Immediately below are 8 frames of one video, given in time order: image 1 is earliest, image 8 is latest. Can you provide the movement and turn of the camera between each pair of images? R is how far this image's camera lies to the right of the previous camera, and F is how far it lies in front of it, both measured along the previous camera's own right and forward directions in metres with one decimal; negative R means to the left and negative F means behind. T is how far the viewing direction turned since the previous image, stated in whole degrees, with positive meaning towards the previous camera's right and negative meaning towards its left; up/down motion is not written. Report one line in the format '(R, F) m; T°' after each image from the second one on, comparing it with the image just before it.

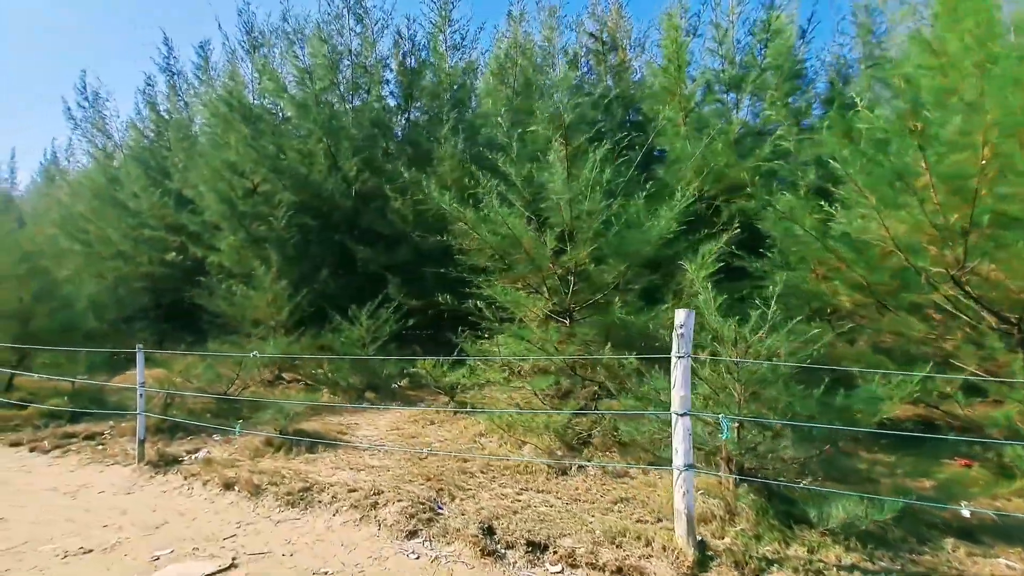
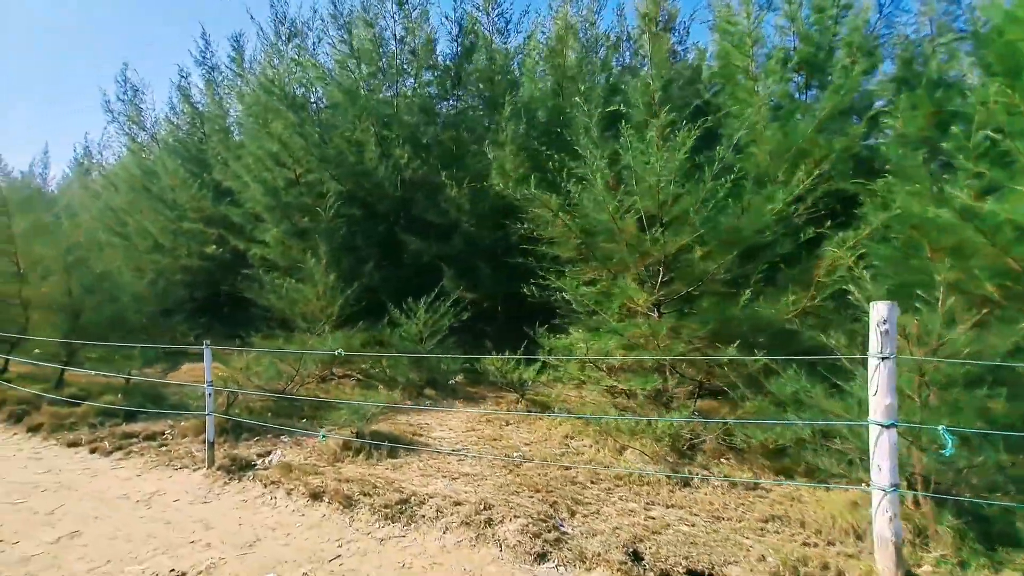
(-1.5, +0.7) m; -1°
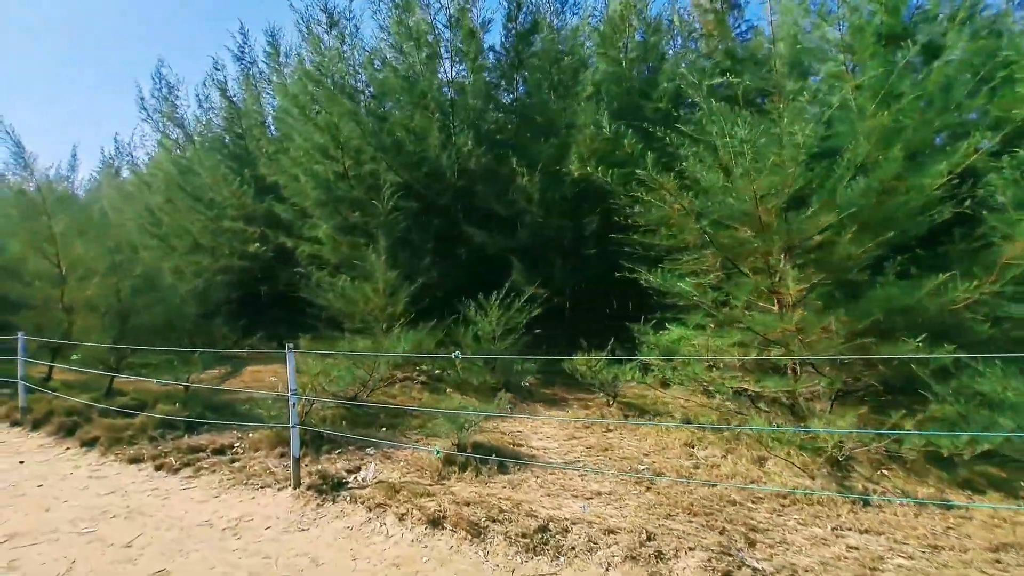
(-1.5, +0.8) m; -1°
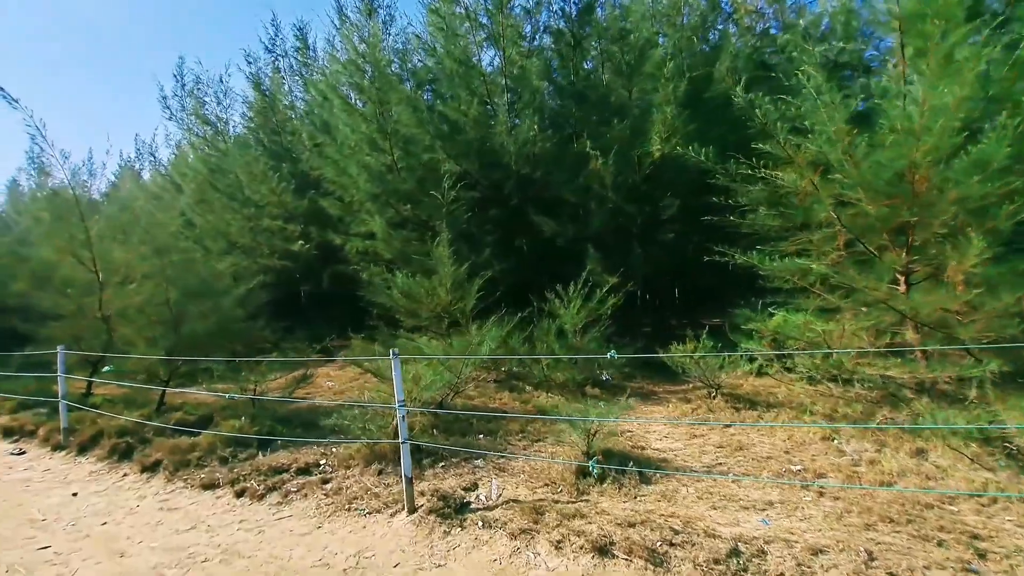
(-1.5, +0.7) m; 0°
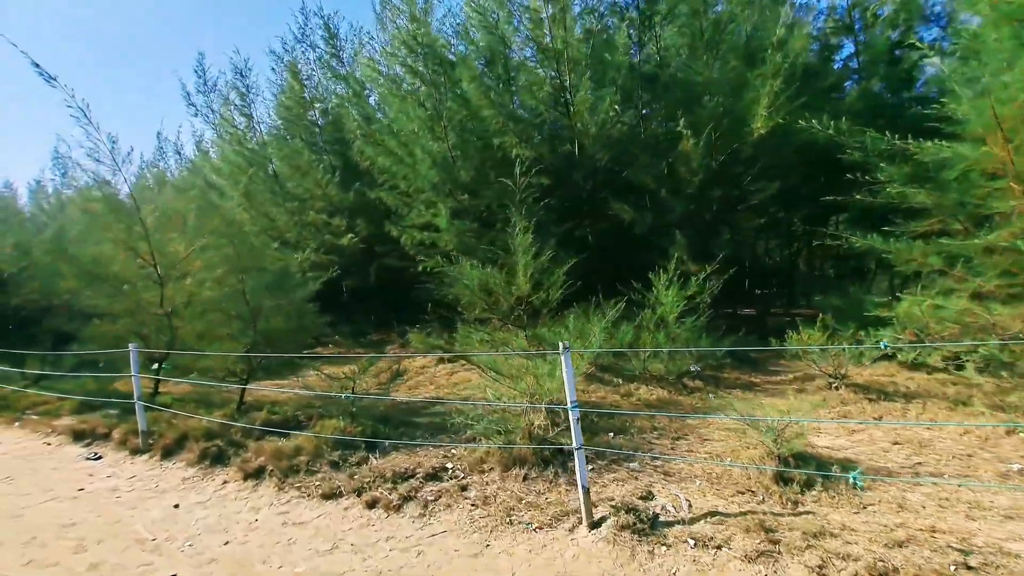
(-1.7, +0.6) m; -1°
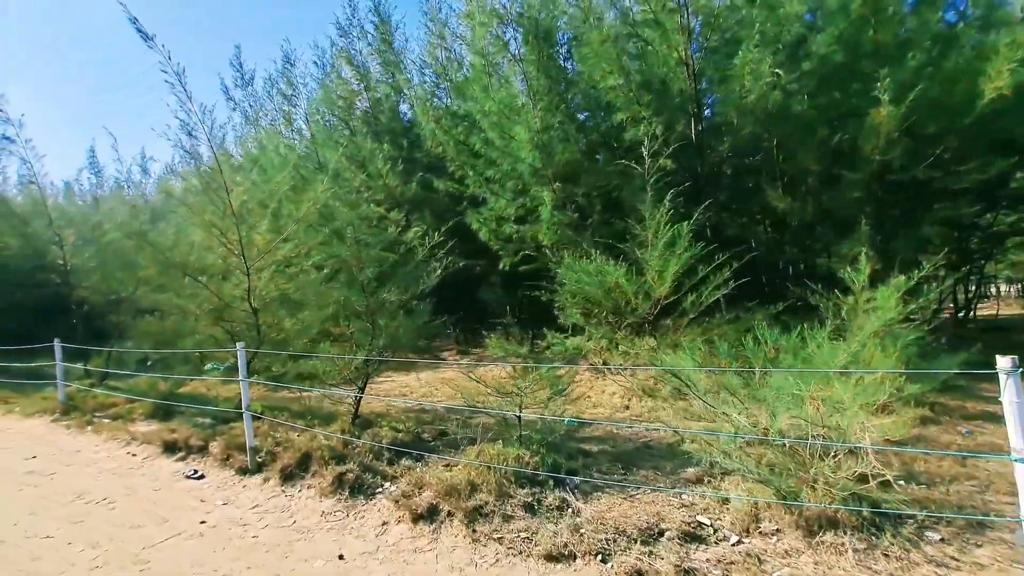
(-2.4, +1.2) m; -2°
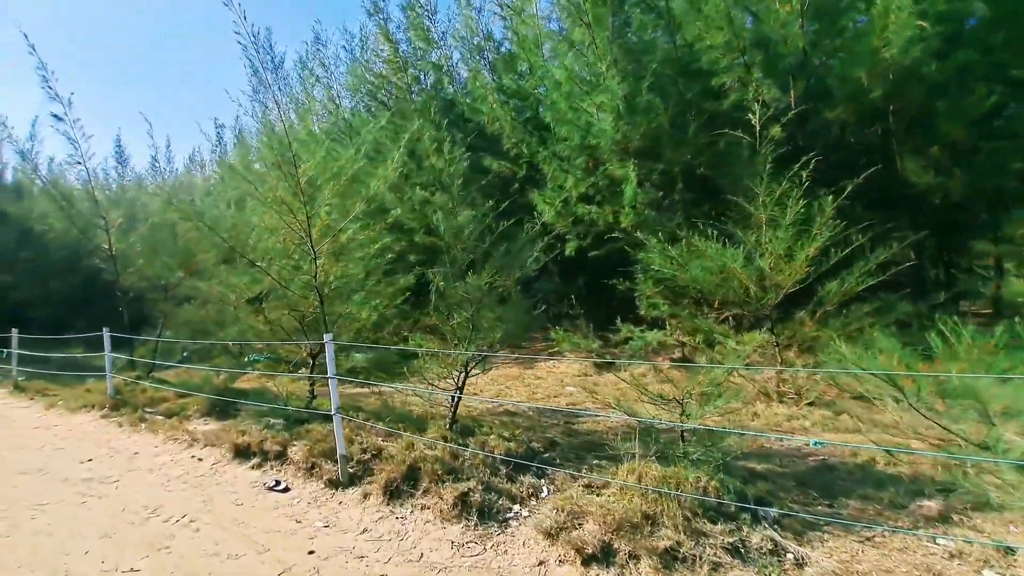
(-1.5, +0.9) m; -2°
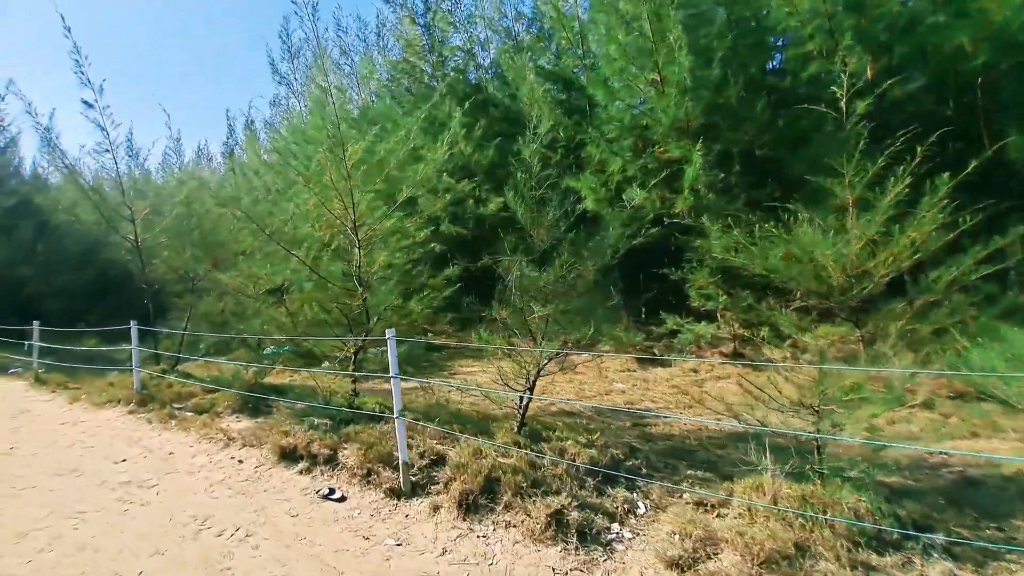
(-0.8, +0.5) m; -1°
